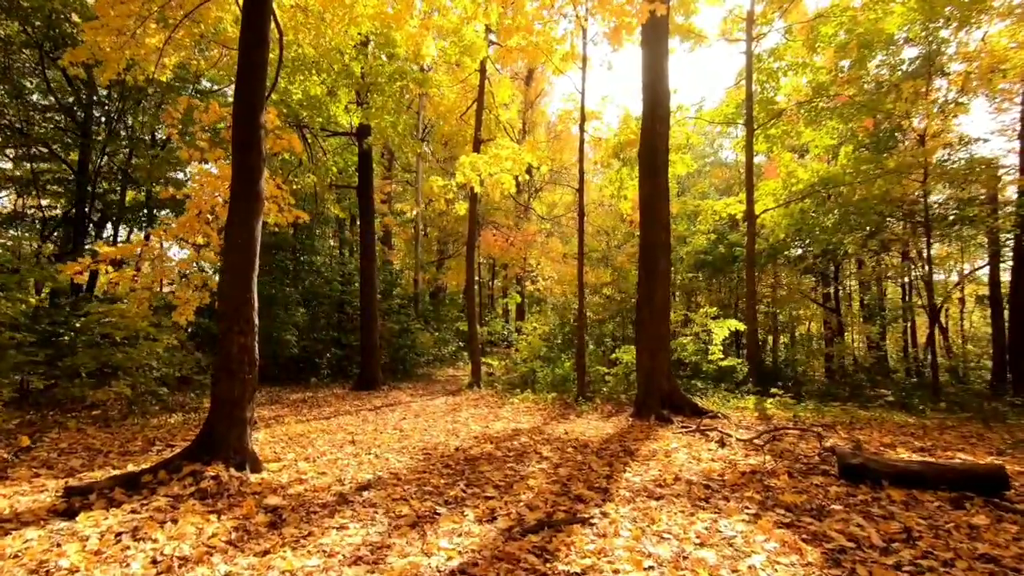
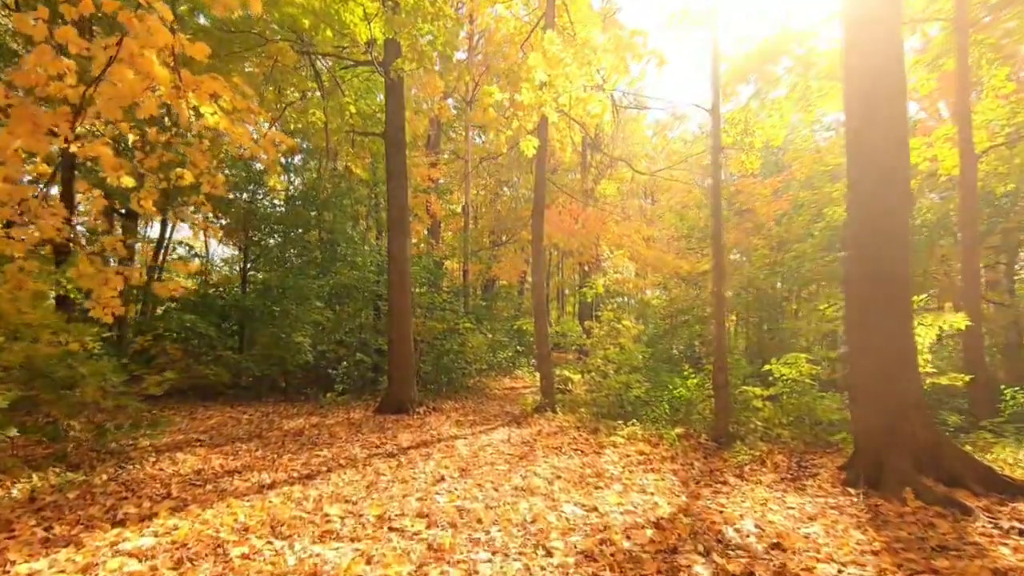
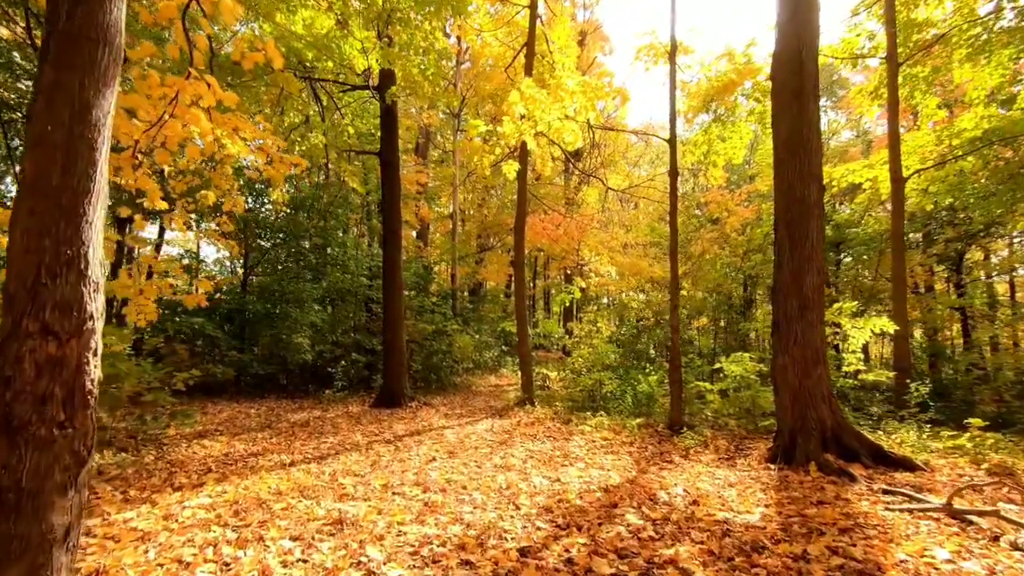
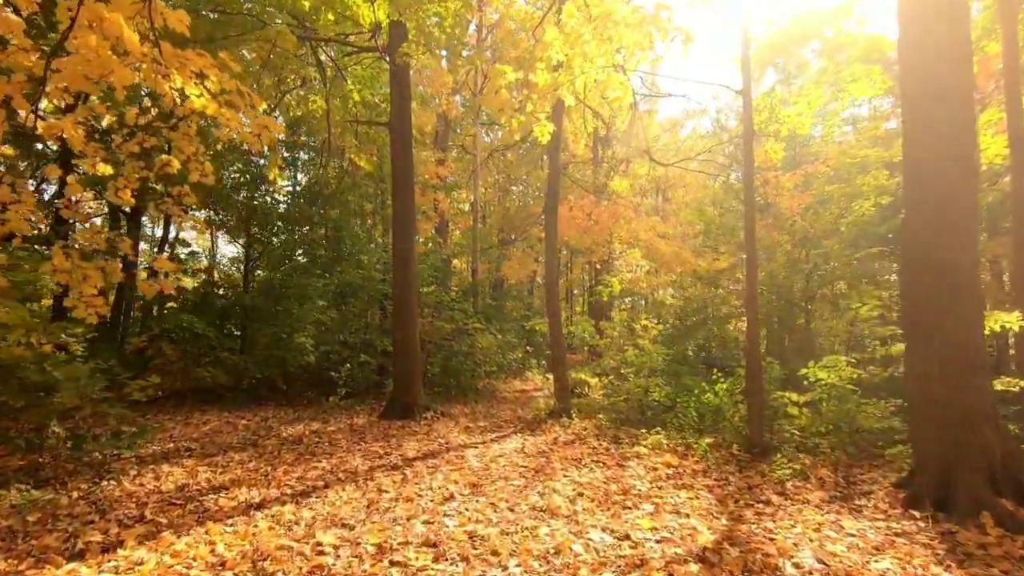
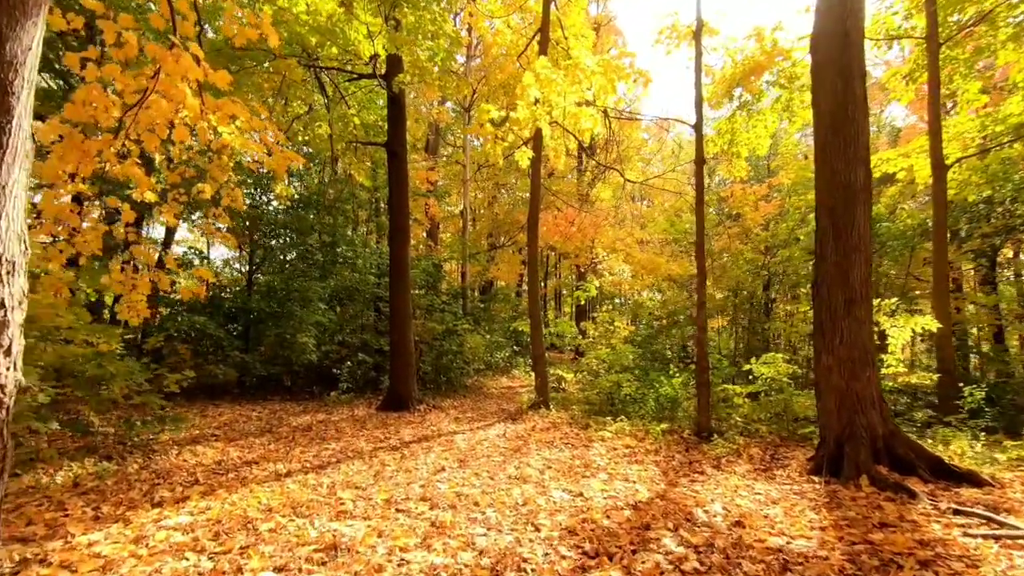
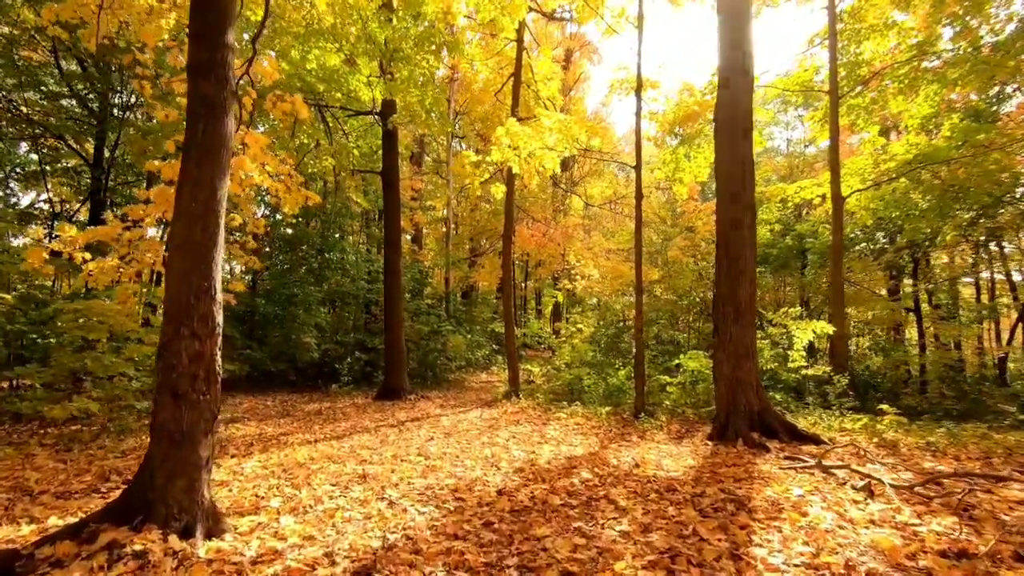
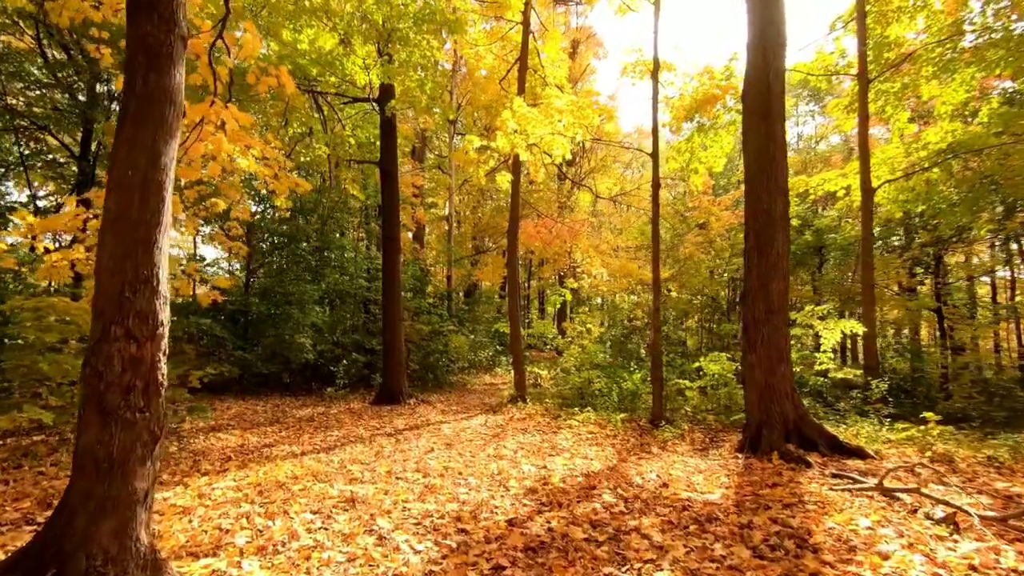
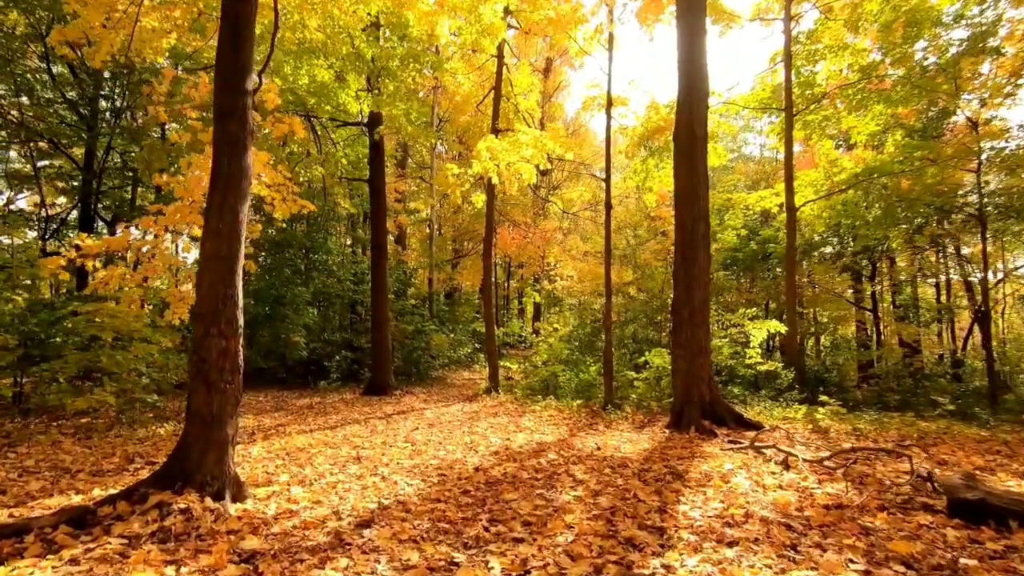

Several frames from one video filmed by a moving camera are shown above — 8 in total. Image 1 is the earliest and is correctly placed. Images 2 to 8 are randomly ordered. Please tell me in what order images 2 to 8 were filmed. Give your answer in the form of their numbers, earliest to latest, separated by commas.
8, 6, 7, 3, 5, 2, 4
